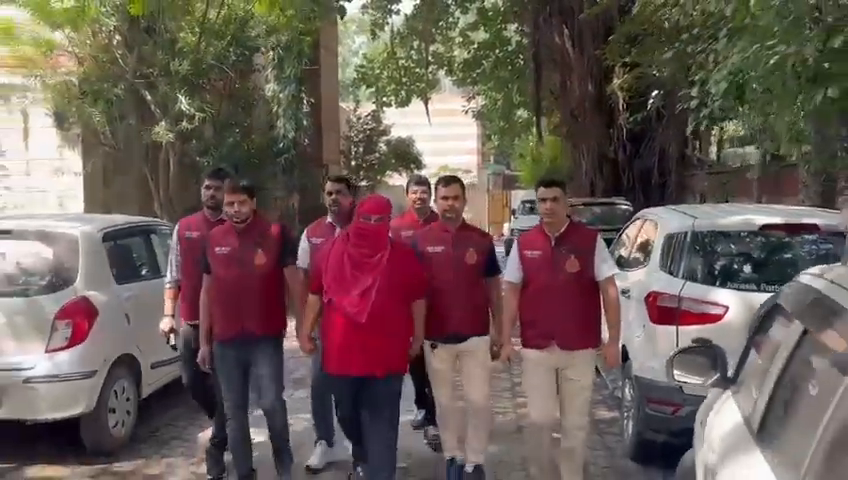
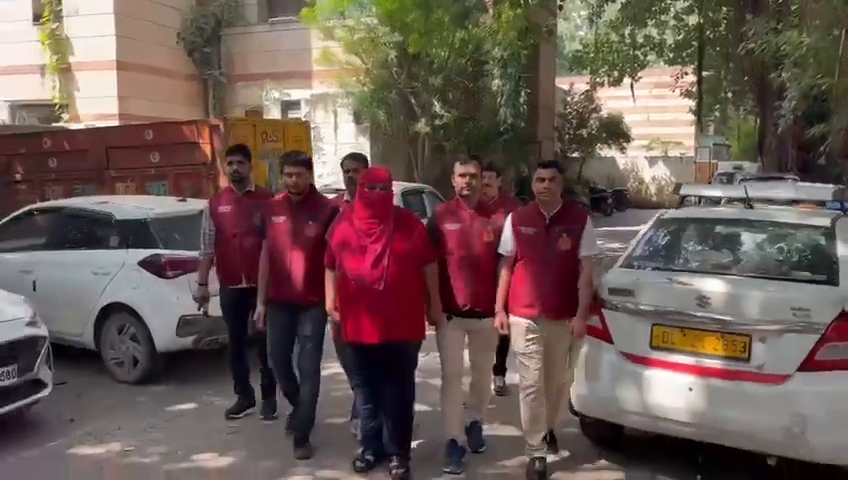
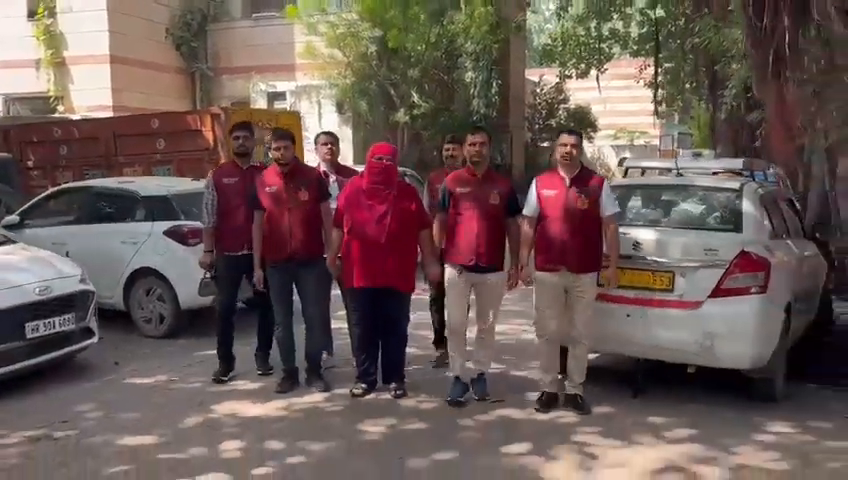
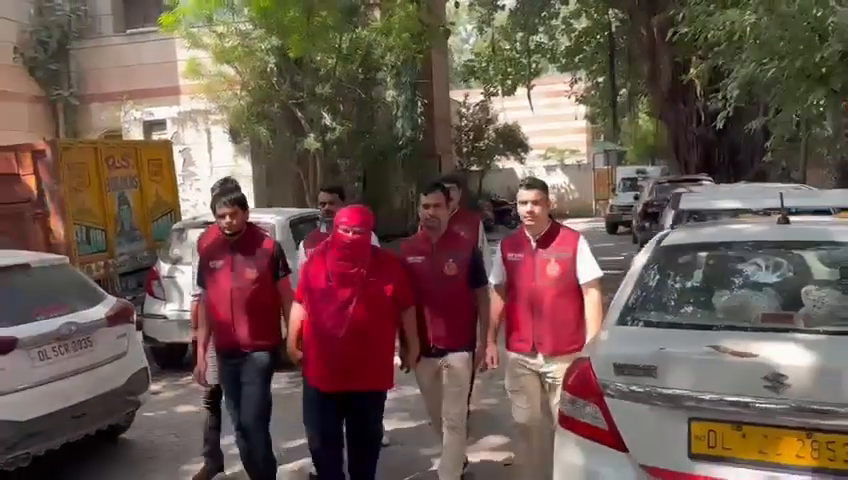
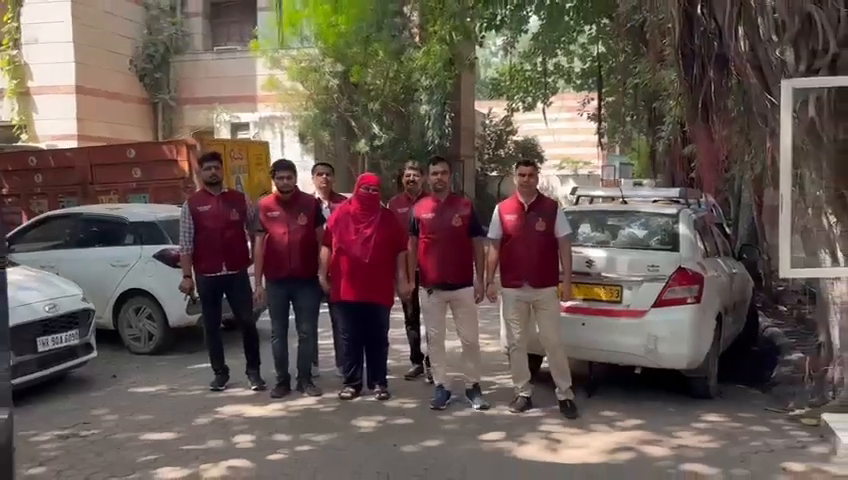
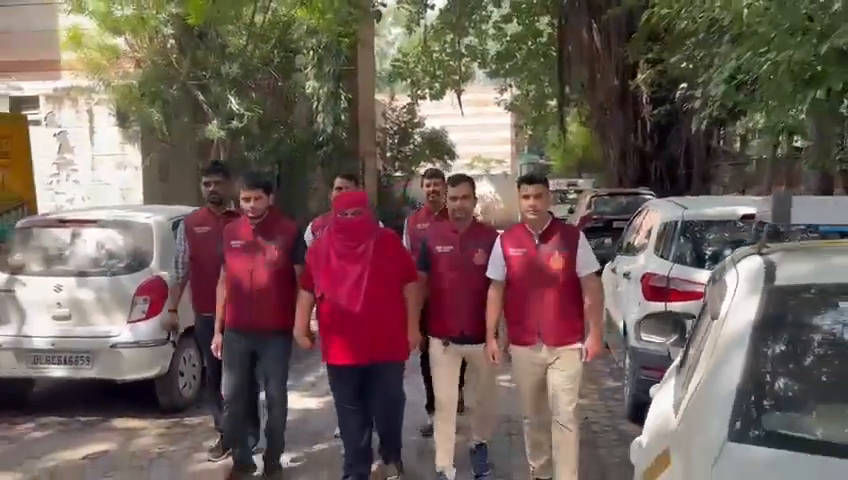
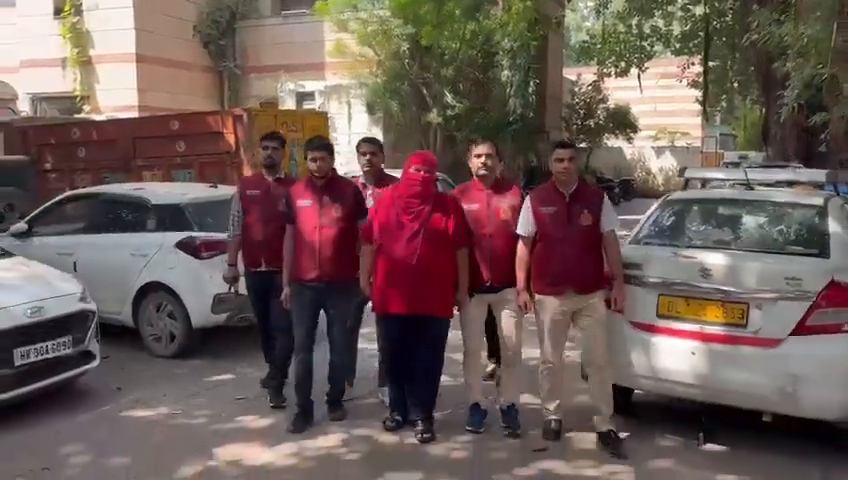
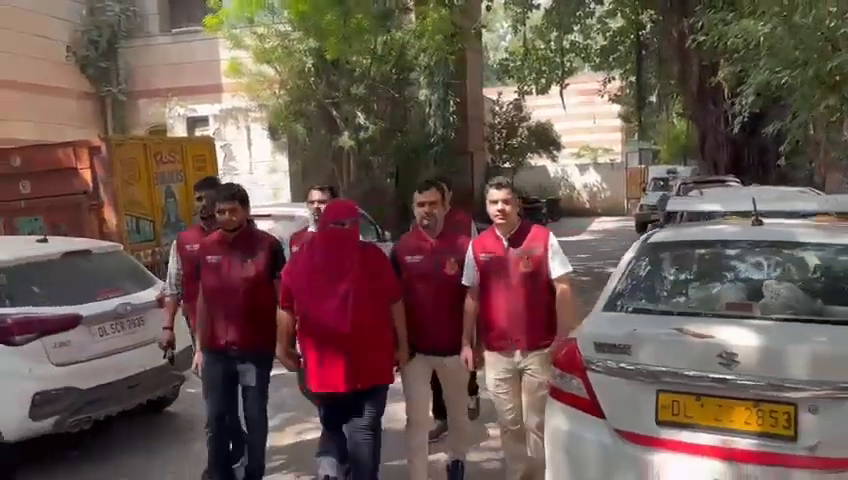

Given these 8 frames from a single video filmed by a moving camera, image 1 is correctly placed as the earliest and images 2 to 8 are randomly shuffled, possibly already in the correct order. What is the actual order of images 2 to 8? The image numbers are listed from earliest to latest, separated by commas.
6, 4, 8, 2, 7, 3, 5
